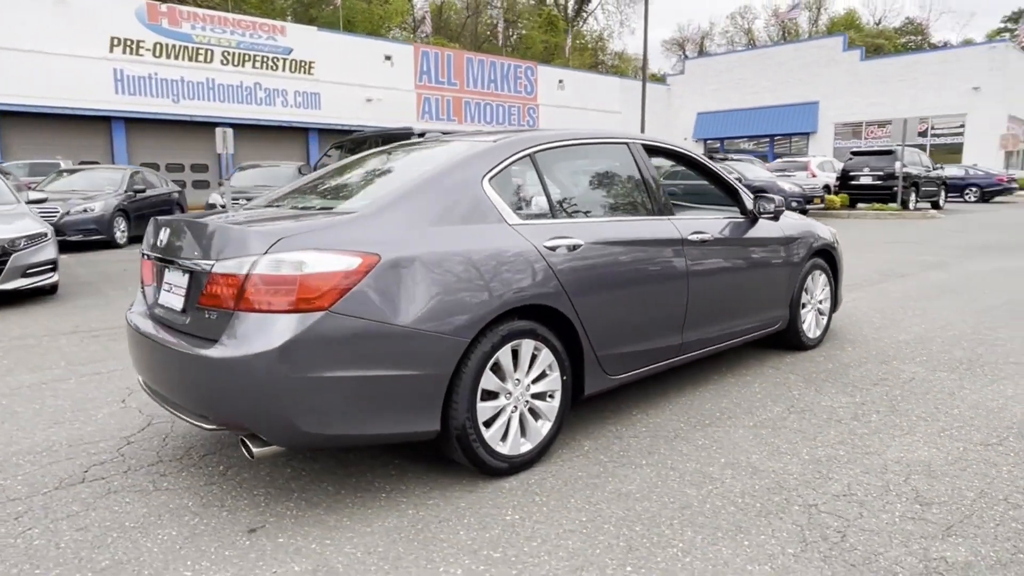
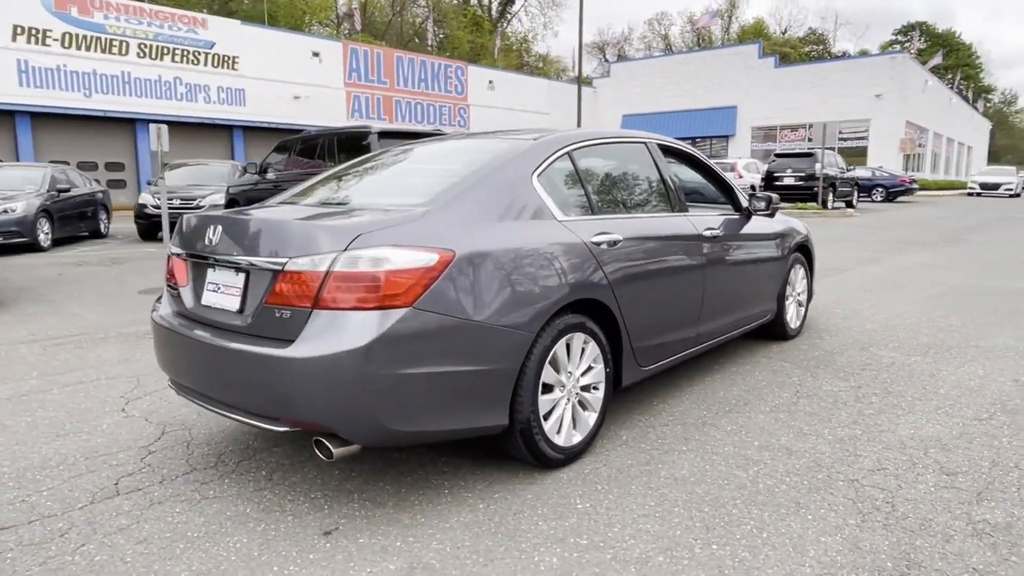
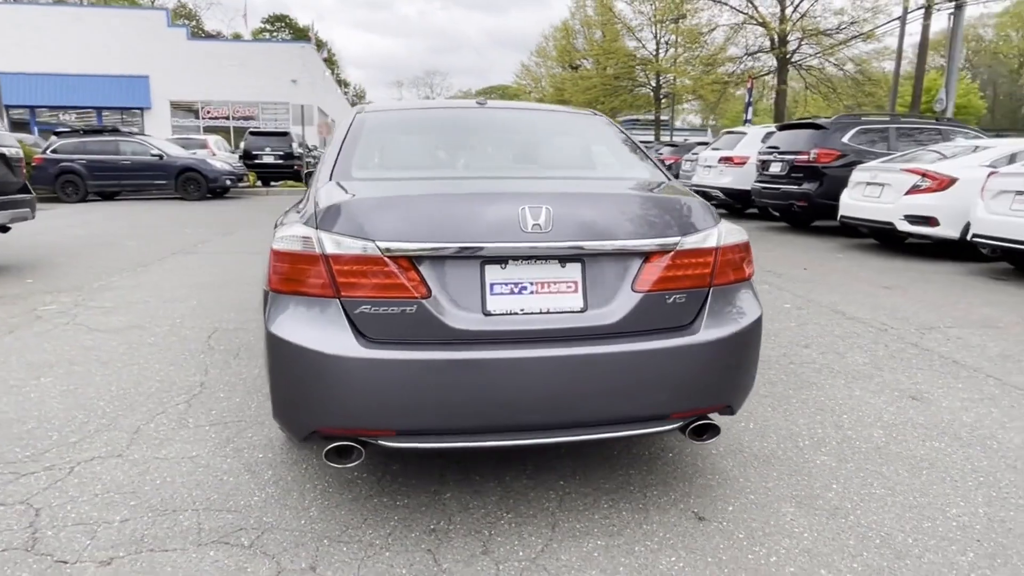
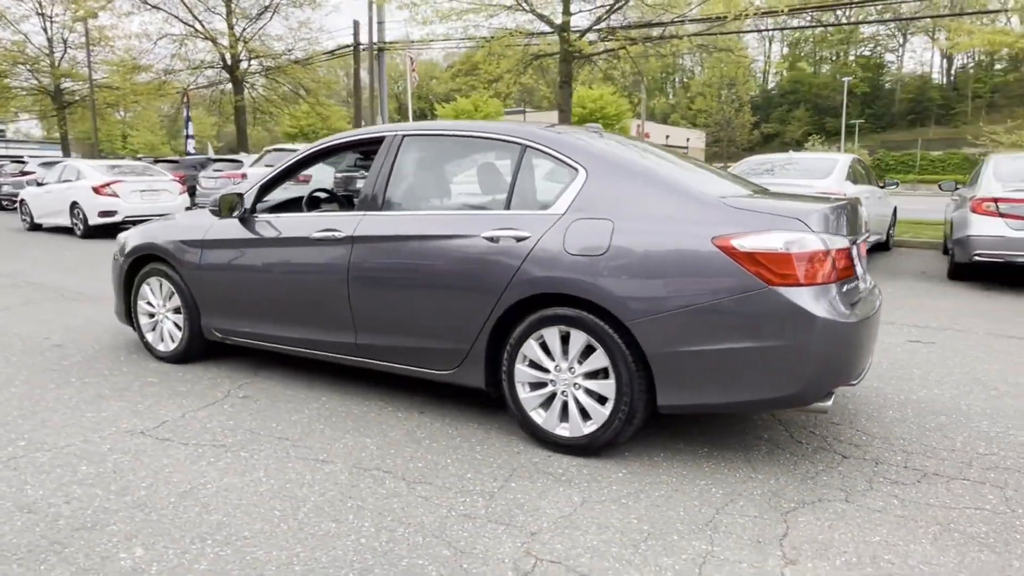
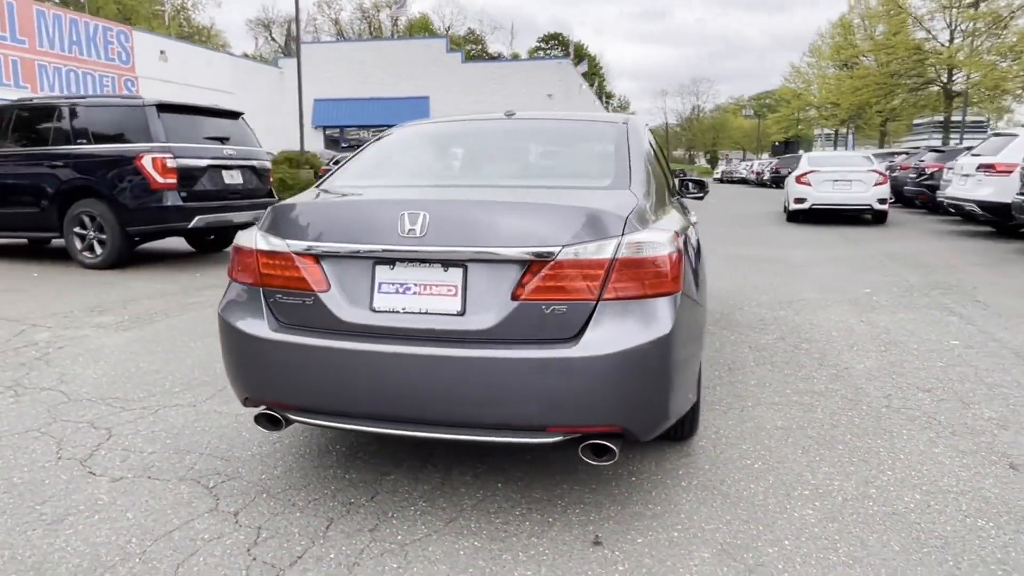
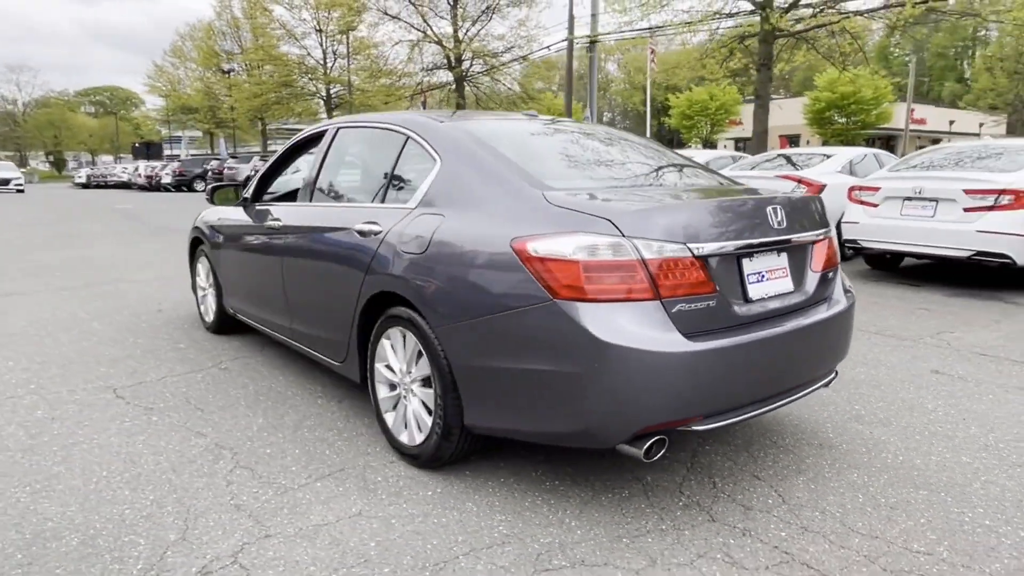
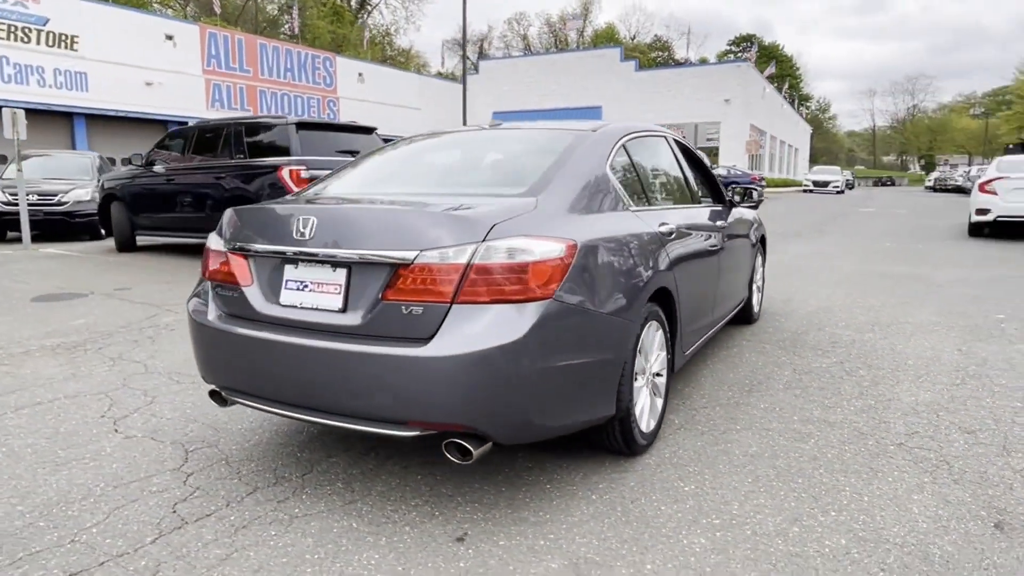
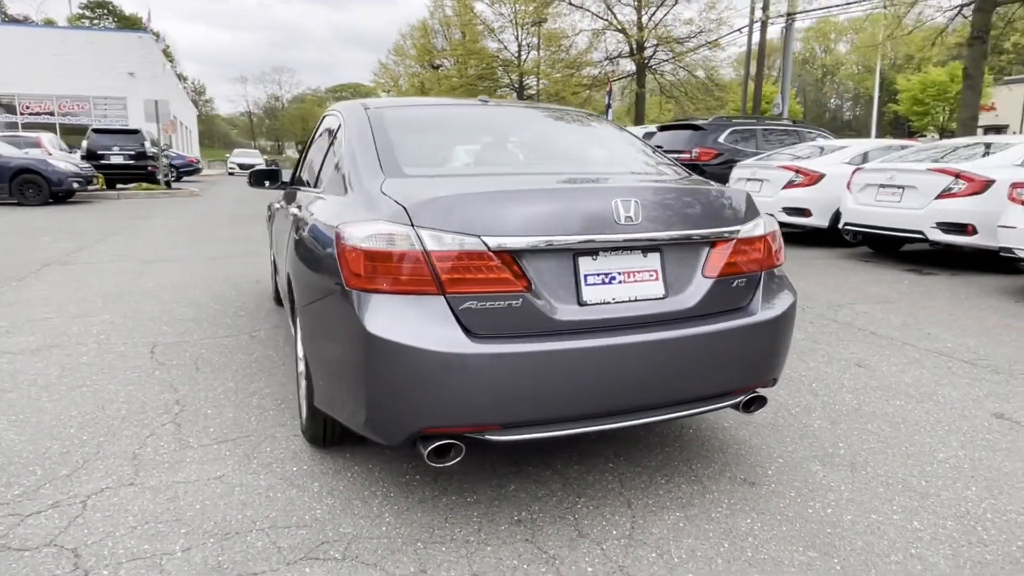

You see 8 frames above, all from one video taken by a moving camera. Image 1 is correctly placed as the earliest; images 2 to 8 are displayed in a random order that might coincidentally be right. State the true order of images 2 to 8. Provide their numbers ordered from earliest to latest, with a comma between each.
2, 7, 5, 3, 8, 6, 4
